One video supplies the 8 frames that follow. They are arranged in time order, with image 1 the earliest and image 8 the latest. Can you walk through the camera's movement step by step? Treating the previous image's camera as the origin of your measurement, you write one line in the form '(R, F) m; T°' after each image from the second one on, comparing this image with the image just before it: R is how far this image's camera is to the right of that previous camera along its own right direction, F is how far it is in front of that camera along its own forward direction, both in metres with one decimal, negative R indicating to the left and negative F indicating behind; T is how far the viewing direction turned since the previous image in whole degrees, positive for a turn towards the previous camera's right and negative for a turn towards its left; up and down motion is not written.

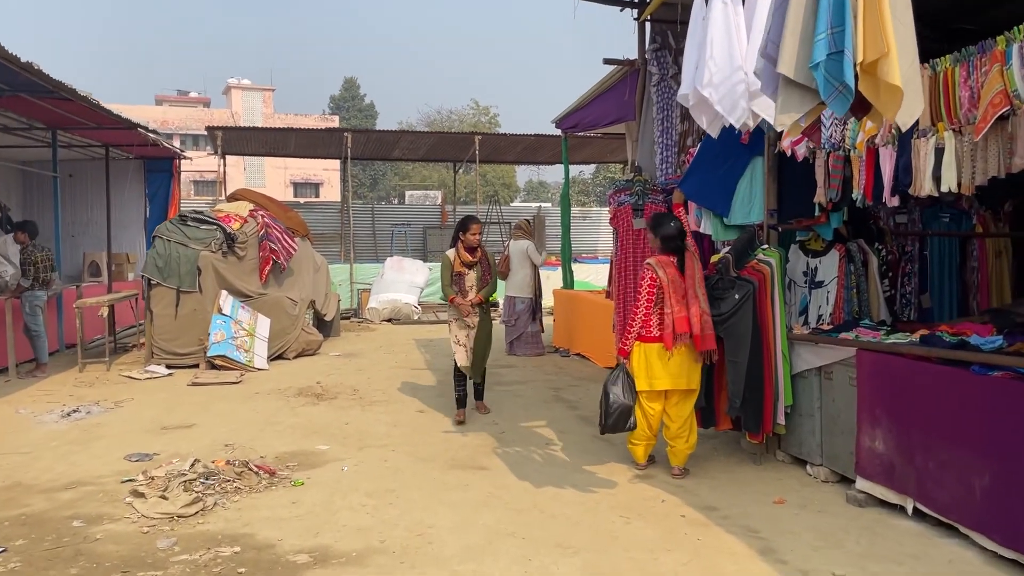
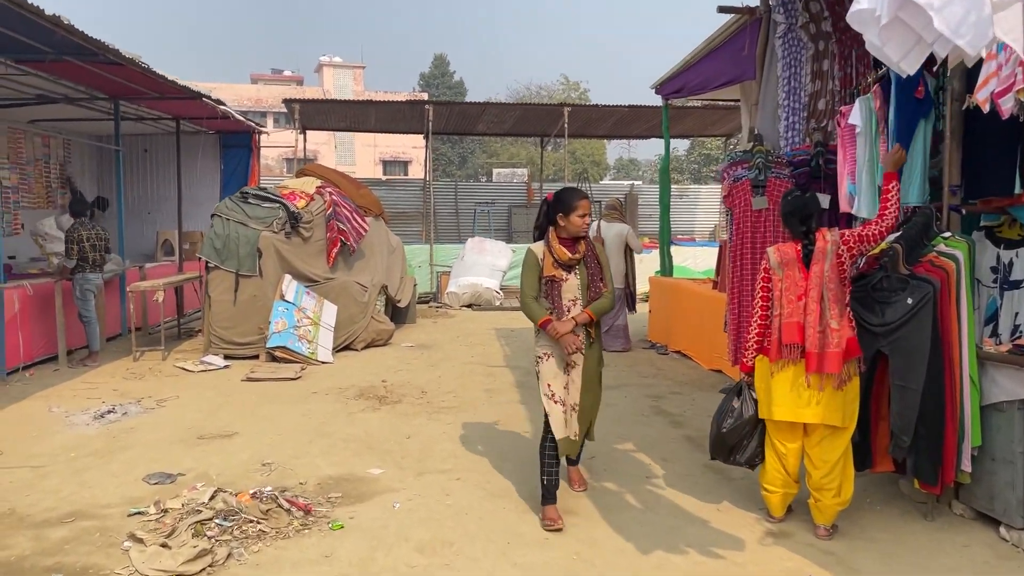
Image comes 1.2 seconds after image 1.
(0.0, +1.0) m; -6°
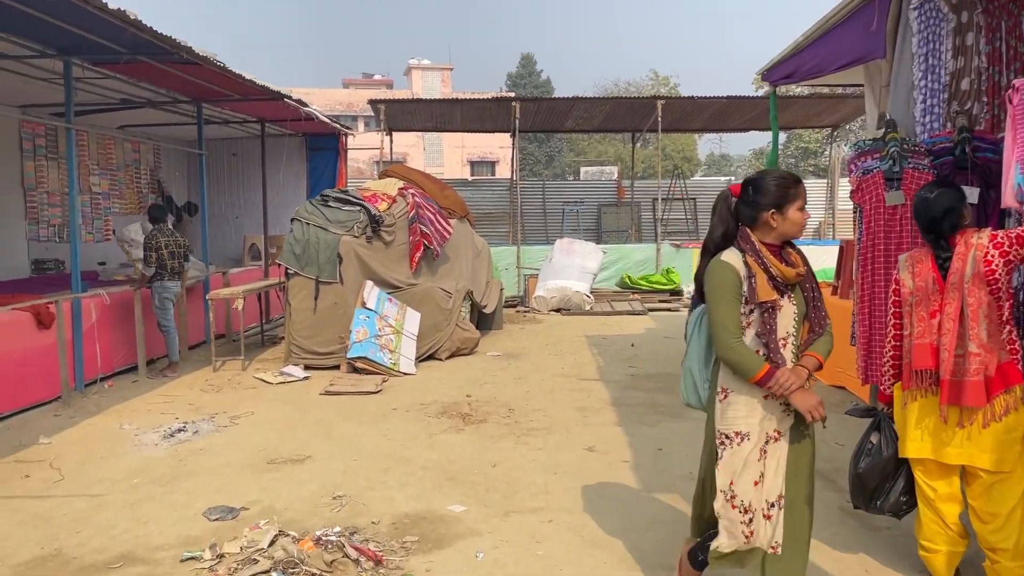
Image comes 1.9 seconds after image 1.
(-0.1, +0.5) m; -6°
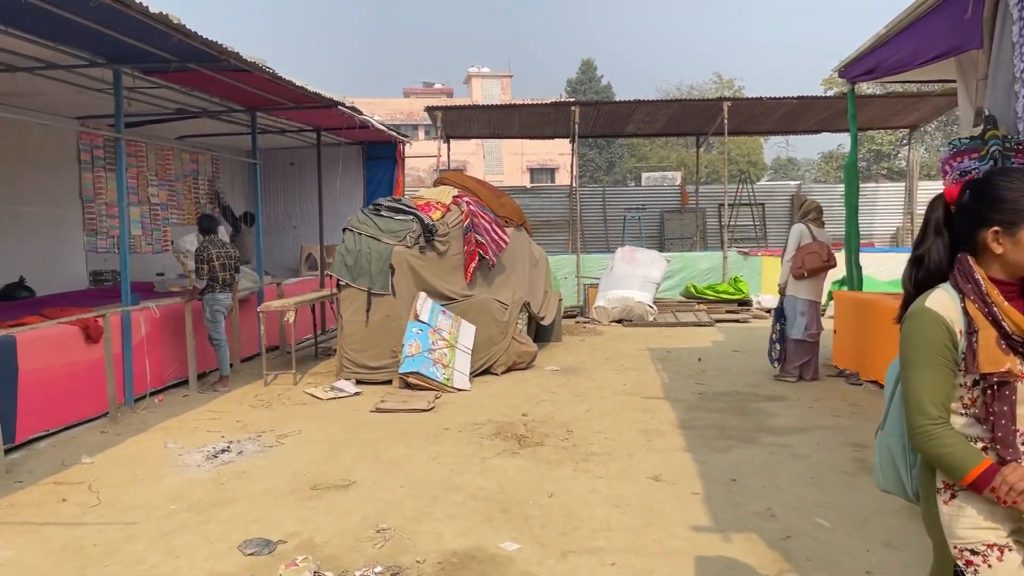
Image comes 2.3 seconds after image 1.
(0.0, +0.3) m; -4°
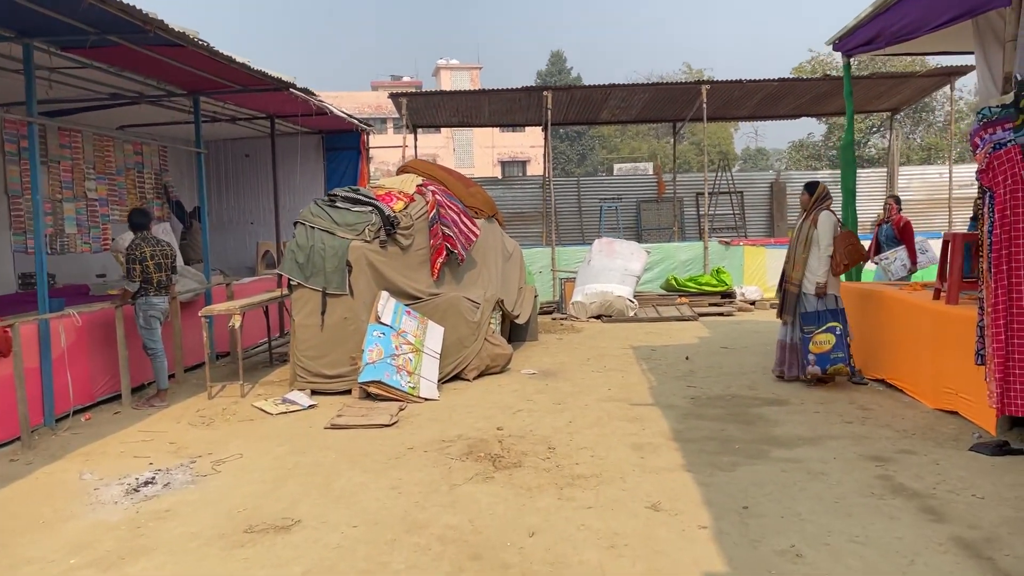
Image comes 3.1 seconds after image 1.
(0.0, +0.7) m; +2°
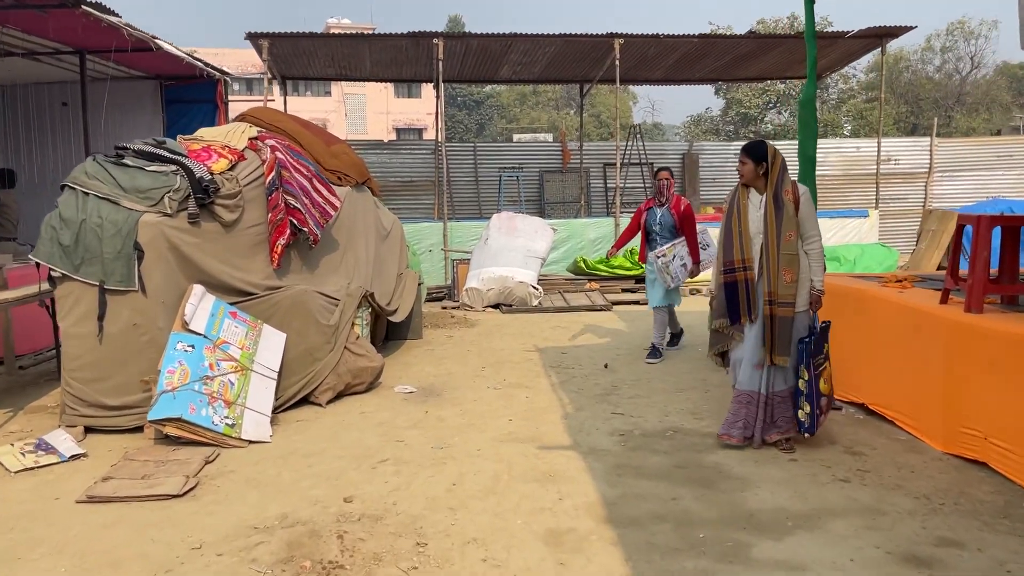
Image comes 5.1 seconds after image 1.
(+0.2, +1.7) m; +7°
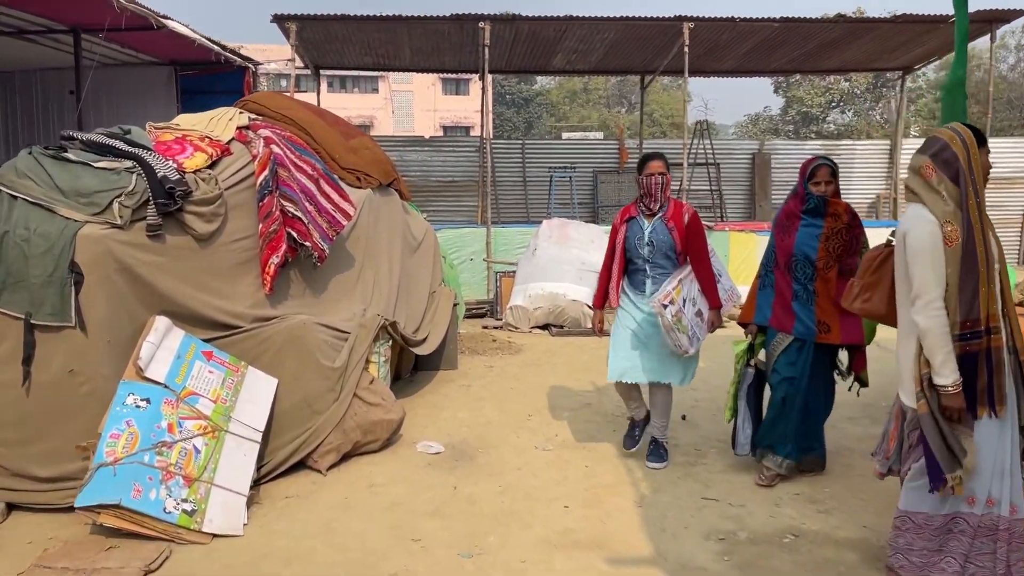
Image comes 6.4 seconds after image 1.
(-0.1, +1.2) m; -3°
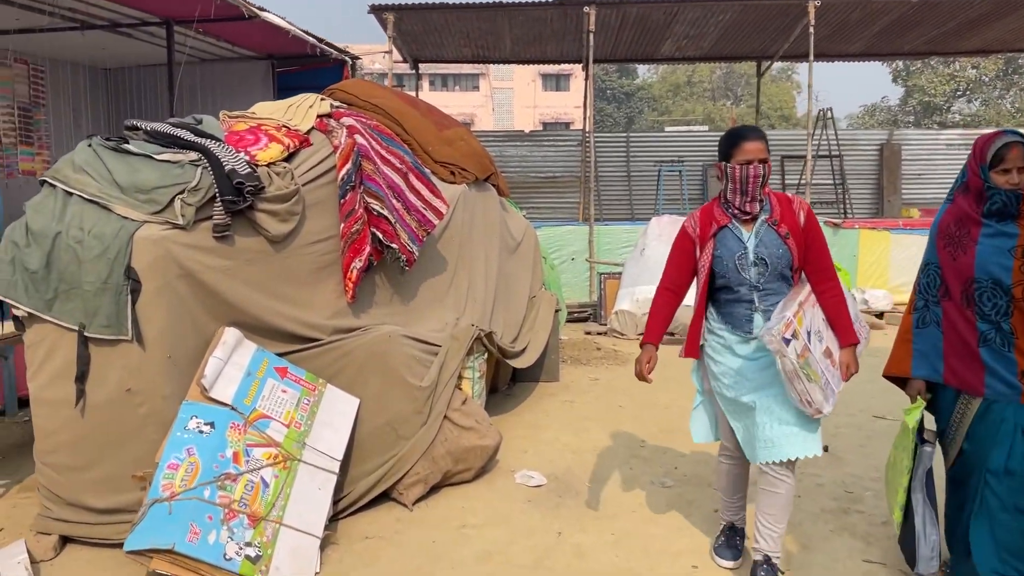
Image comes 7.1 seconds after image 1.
(-0.1, +0.5) m; -7°
